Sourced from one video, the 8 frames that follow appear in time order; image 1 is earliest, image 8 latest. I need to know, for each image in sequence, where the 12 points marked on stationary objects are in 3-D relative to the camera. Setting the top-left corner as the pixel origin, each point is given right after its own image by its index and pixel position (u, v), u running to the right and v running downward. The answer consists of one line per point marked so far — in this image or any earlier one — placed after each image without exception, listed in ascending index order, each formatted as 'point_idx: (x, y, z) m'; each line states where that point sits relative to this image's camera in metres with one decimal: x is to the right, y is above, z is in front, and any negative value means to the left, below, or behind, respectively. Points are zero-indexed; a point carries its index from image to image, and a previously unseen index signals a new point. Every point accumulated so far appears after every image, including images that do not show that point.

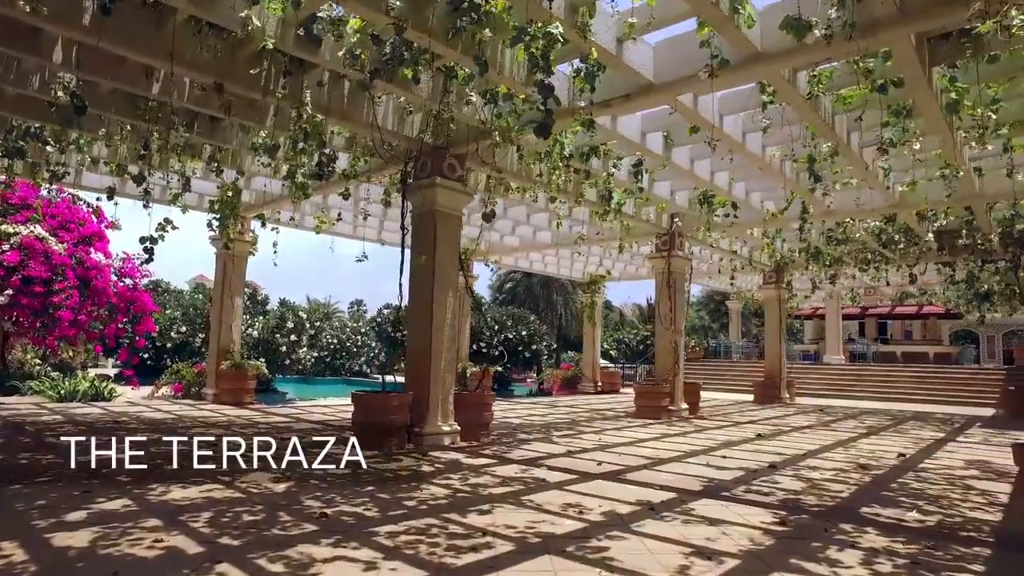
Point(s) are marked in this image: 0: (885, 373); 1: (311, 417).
0: (+8.6, -2.0, +15.3) m
1: (-2.6, -1.7, +8.8) m
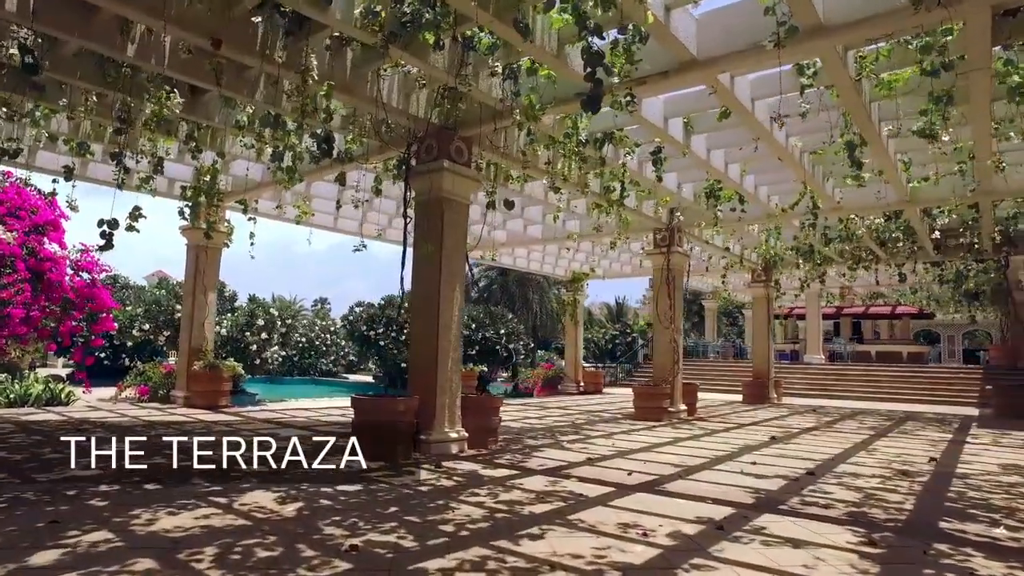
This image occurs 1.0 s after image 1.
0: (+8.2, -2.0, +15.3) m
1: (-2.7, -1.6, +8.1) m
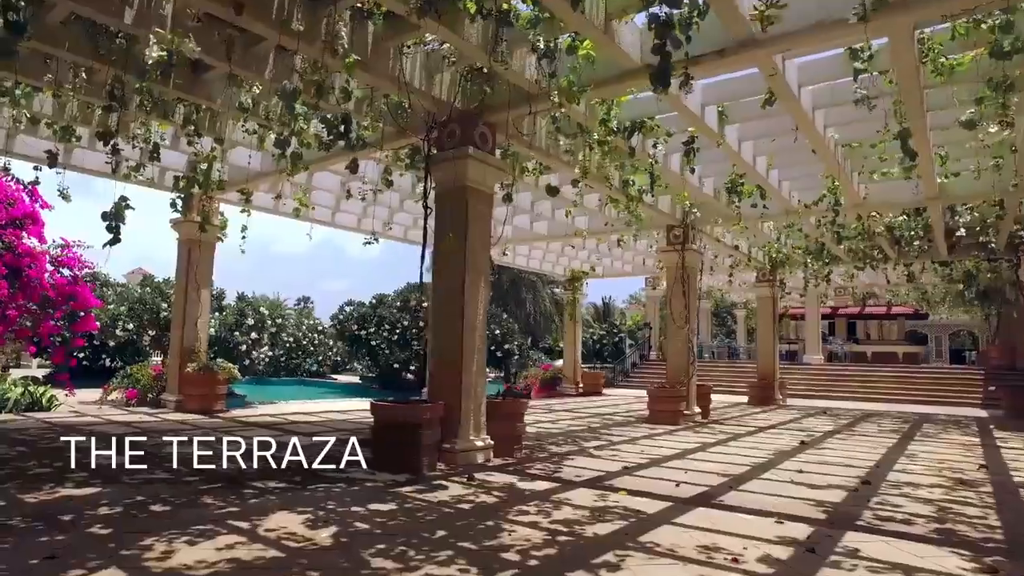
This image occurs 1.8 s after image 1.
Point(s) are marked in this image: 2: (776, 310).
0: (+8.1, -2.0, +15.1) m
1: (-2.5, -1.6, +7.6) m
2: (+5.1, -0.4, +12.9) m
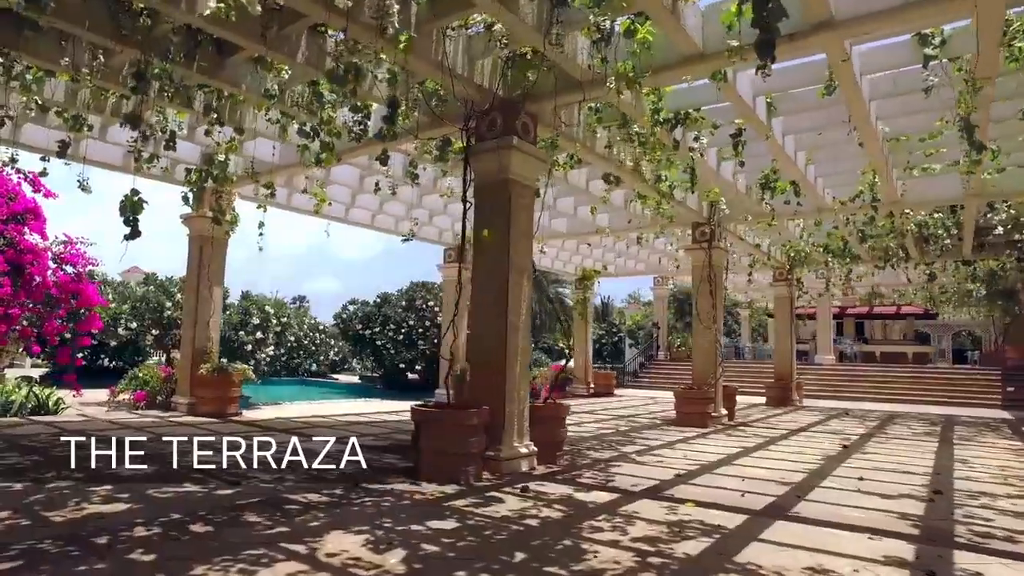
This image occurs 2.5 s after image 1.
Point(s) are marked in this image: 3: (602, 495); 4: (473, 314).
0: (+8.3, -1.9, +14.9) m
1: (-2.2, -1.6, +7.3) m
2: (+5.4, -0.4, +12.6) m
3: (+0.6, -1.3, +4.2) m
4: (-0.3, -0.2, +5.2) m
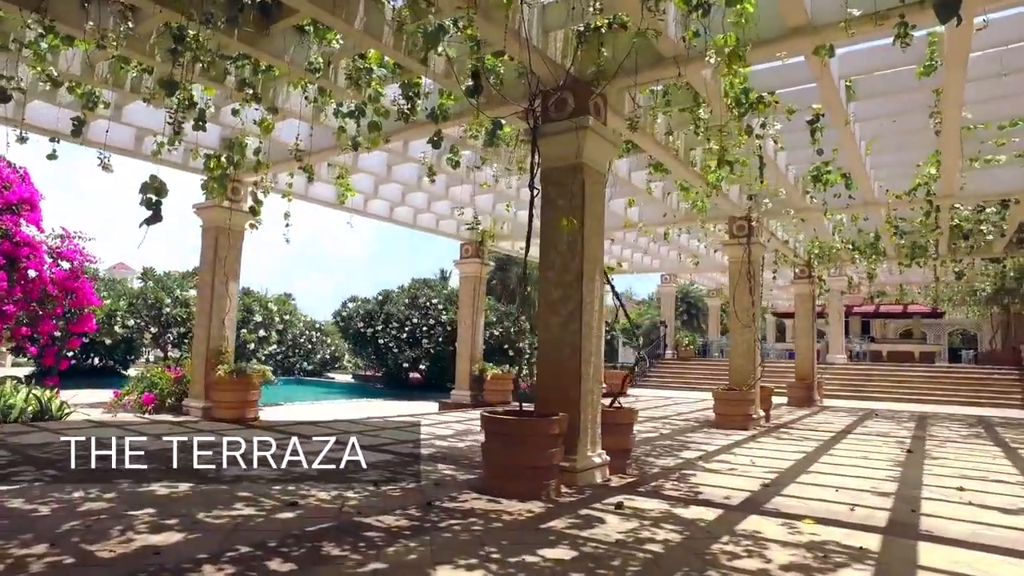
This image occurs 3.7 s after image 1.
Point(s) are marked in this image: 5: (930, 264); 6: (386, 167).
0: (+8.5, -1.9, +14.7) m
1: (-1.7, -1.5, +6.8) m
2: (+5.6, -0.4, +12.4) m
3: (+1.1, -1.3, +3.8) m
4: (+0.2, -0.2, +4.7) m
5: (+7.5, +0.4, +11.9) m
6: (-1.4, +1.4, +7.6) m
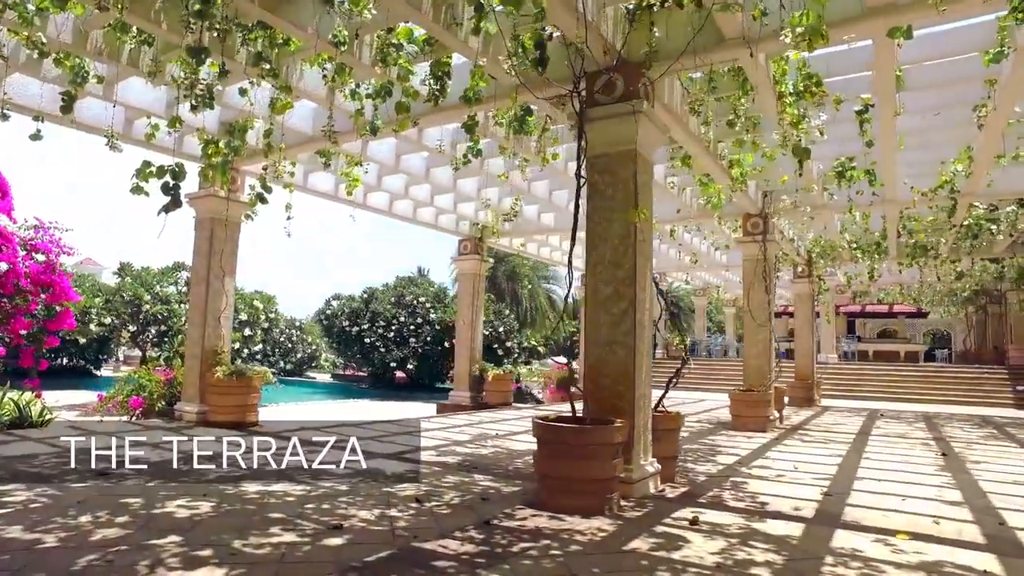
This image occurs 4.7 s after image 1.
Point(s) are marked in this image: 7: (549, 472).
0: (+8.4, -1.9, +14.7) m
1: (-1.5, -1.5, +6.4) m
2: (+5.6, -0.4, +12.2) m
3: (+1.4, -1.3, +3.5) m
4: (+0.5, -0.1, +4.4) m
5: (+7.4, +0.5, +11.8) m
6: (-1.3, +1.4, +7.2) m
7: (+0.2, -1.0, +3.8) m
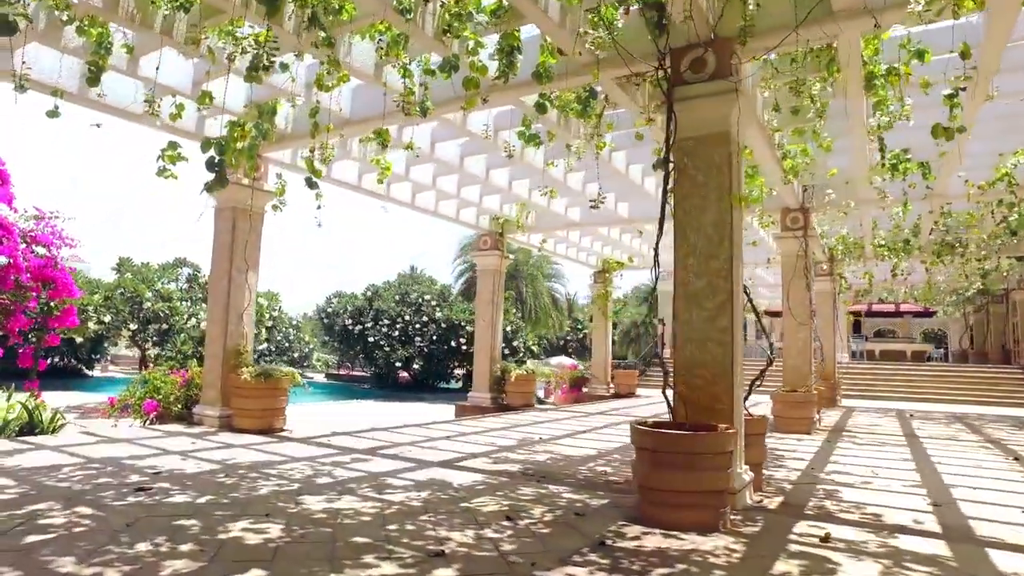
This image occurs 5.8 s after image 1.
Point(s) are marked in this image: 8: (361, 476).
0: (+8.6, -1.9, +14.6) m
1: (-1.1, -1.4, +5.9) m
2: (+5.9, -0.3, +12.0) m
3: (+2.0, -1.2, +3.1) m
4: (+1.0, -0.1, +4.0) m
5: (+7.7, +0.5, +11.6) m
6: (-0.8, +1.5, +6.8) m
7: (+0.7, -1.0, +3.4) m
8: (-0.9, -1.2, +4.3) m
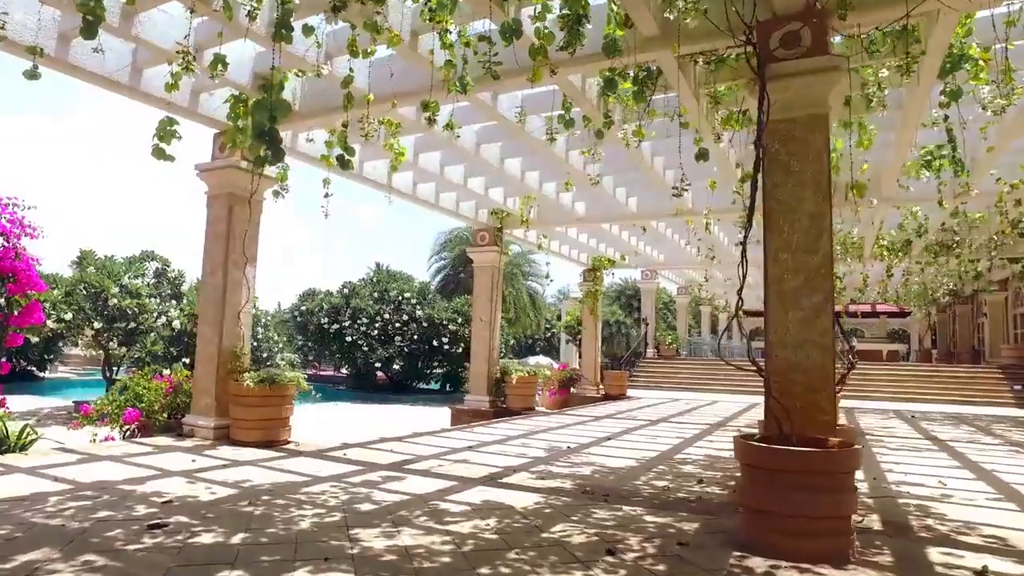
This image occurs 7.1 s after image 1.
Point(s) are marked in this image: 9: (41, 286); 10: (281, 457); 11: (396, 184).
0: (+8.3, -1.9, +14.6) m
1: (-0.8, -1.4, +5.3) m
2: (+5.7, -0.3, +11.8) m
3: (+2.4, -1.2, +2.8) m
4: (+1.4, -0.1, +3.5) m
5: (+7.6, +0.5, +11.6) m
6: (-0.6, +1.5, +6.2) m
7: (+1.2, -1.0, +3.0) m
8: (-0.5, -1.2, +3.7) m
9: (-4.7, 0.0, +6.7) m
10: (-1.7, -1.2, +4.9) m
11: (-1.3, +1.2, +7.5) m
